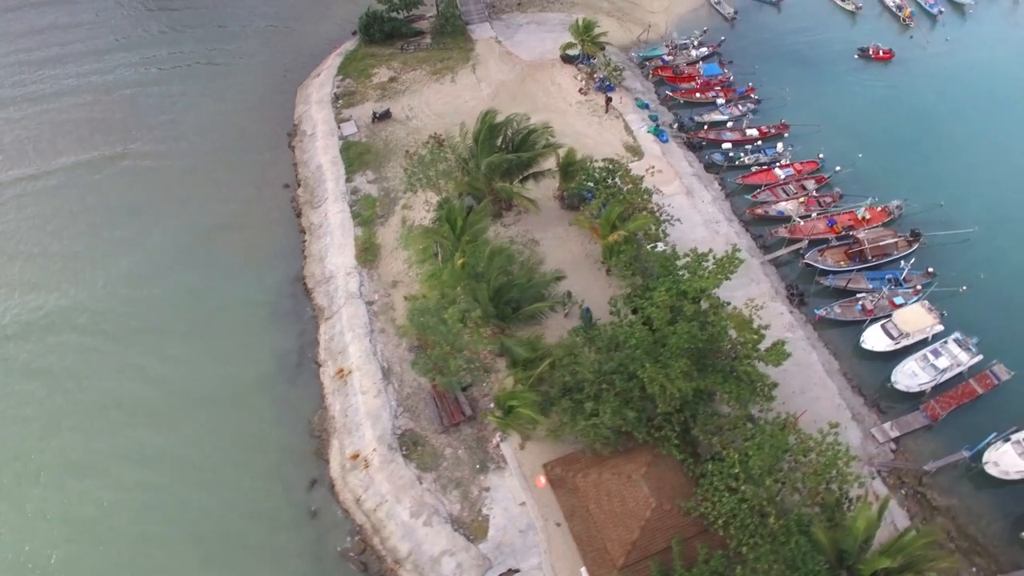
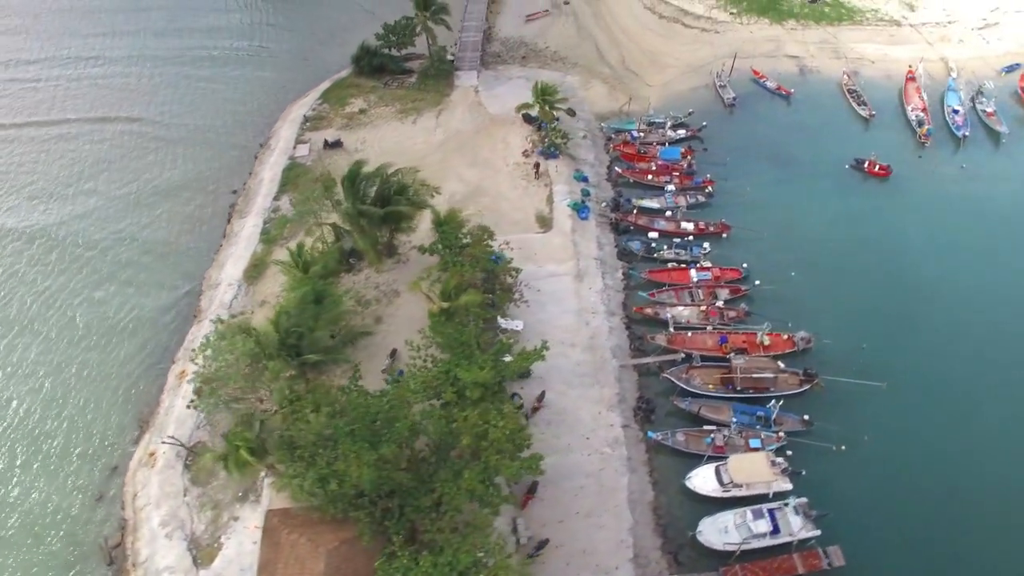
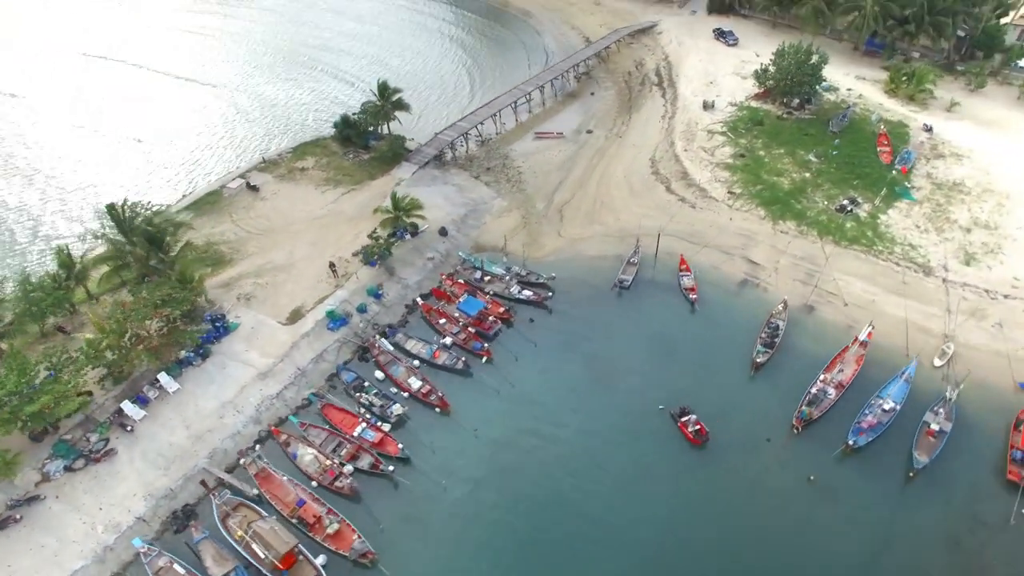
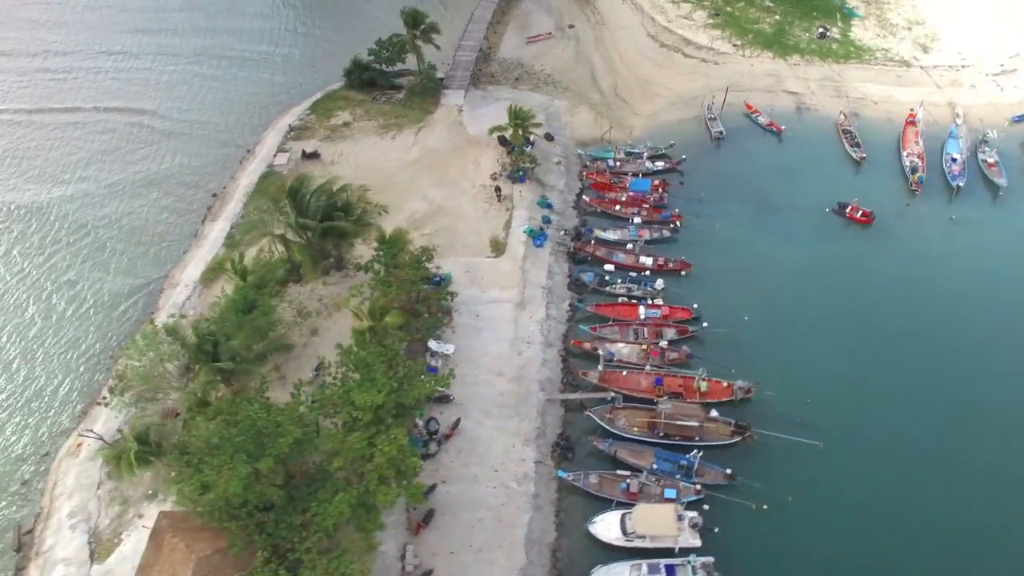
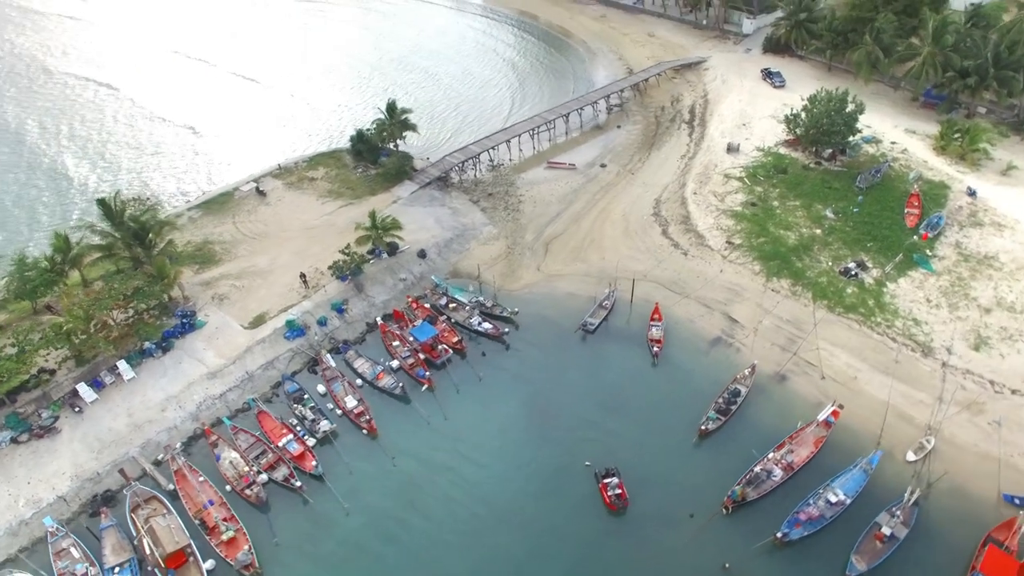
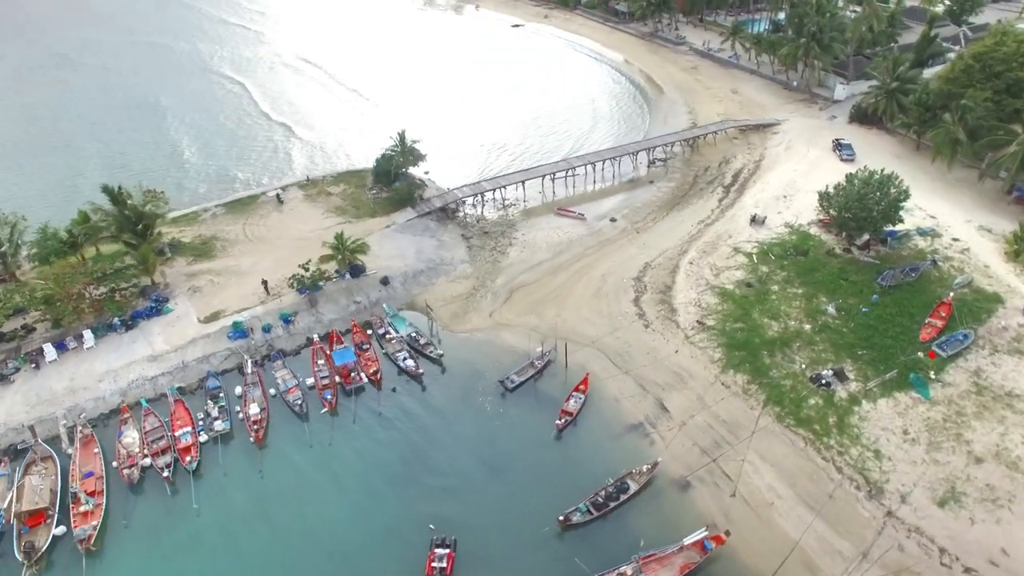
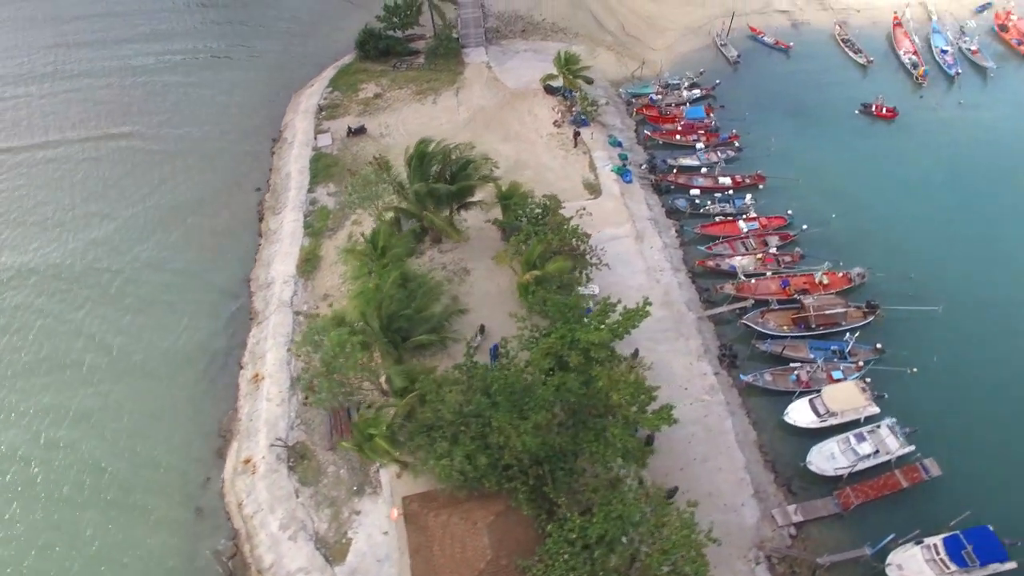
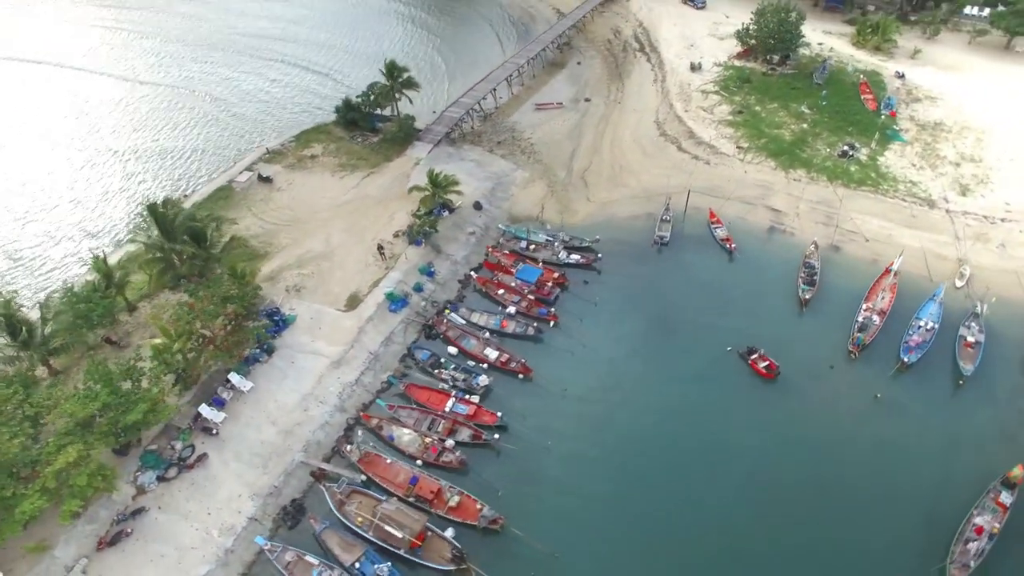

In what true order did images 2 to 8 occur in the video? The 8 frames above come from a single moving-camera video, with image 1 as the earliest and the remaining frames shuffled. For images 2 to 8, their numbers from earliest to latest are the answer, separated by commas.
7, 2, 4, 8, 3, 5, 6
